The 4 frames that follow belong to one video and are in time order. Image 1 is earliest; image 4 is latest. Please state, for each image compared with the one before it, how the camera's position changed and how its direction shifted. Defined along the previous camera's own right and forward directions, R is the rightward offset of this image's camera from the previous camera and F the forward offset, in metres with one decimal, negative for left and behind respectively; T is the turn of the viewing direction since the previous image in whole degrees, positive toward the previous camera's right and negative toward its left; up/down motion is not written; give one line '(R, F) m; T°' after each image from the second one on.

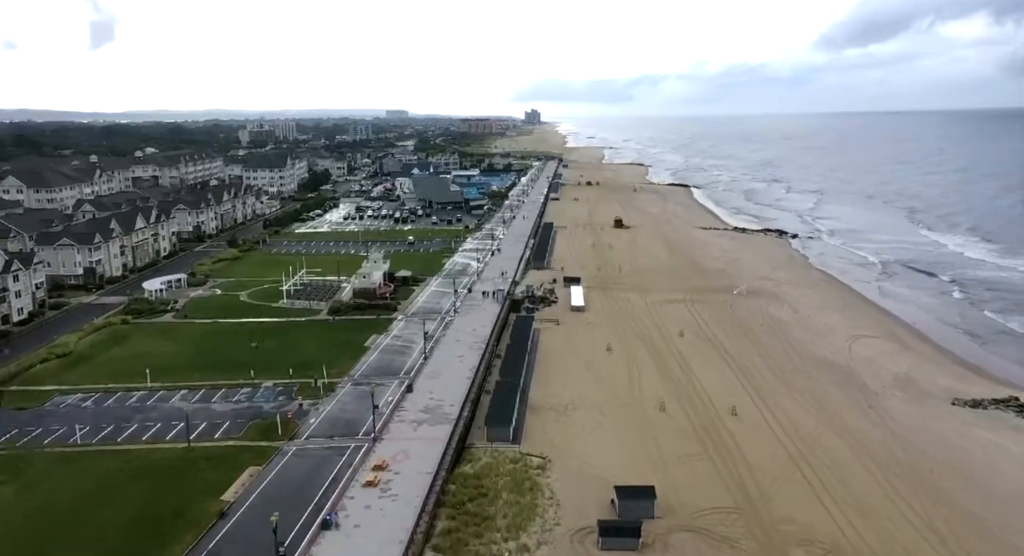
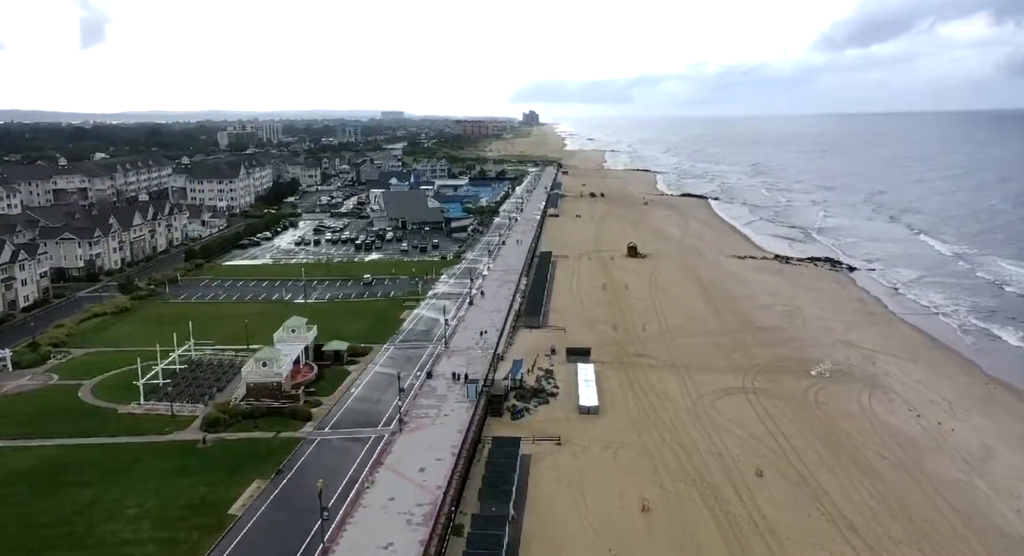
(+0.6, +11.1) m; 0°
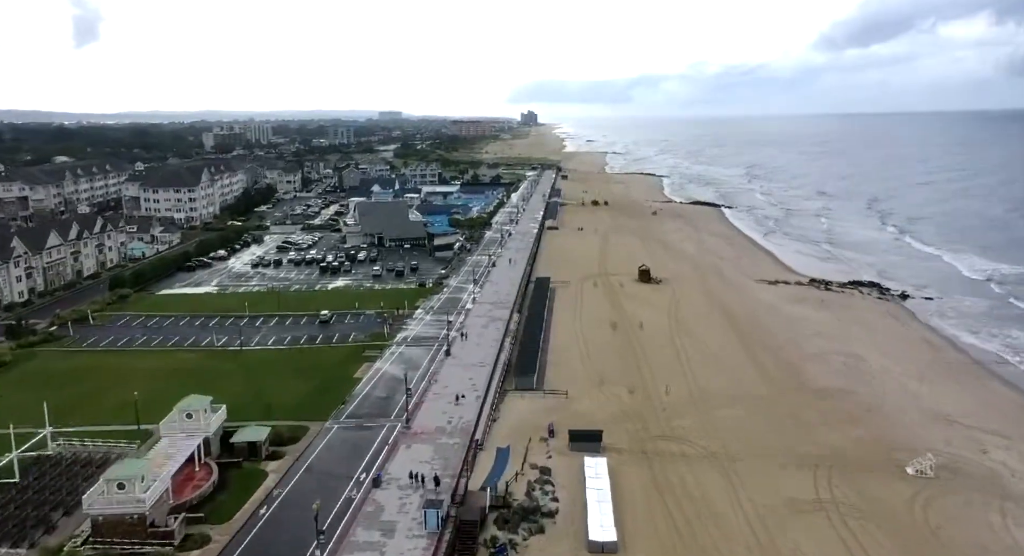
(+0.4, +6.9) m; 0°
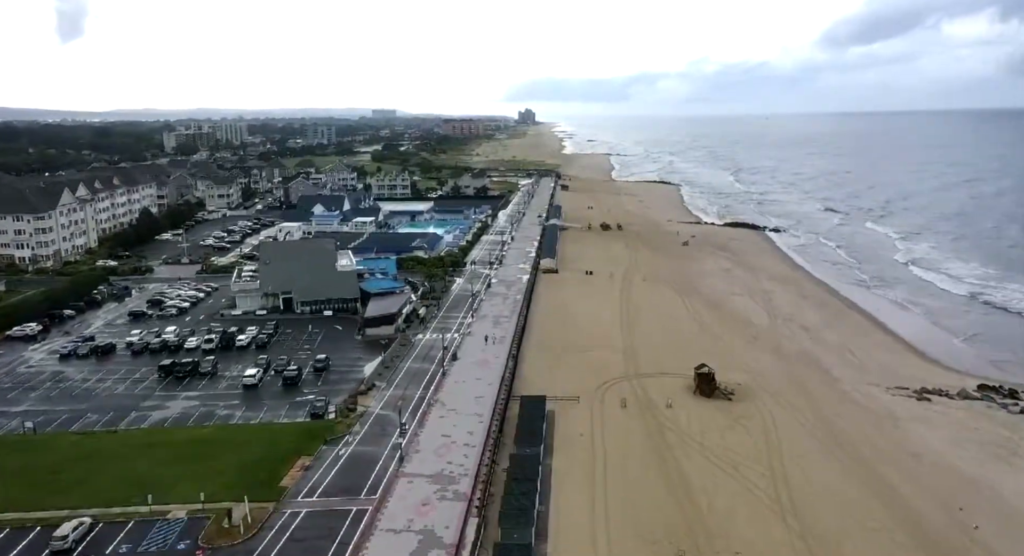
(+0.9, +16.4) m; 0°
